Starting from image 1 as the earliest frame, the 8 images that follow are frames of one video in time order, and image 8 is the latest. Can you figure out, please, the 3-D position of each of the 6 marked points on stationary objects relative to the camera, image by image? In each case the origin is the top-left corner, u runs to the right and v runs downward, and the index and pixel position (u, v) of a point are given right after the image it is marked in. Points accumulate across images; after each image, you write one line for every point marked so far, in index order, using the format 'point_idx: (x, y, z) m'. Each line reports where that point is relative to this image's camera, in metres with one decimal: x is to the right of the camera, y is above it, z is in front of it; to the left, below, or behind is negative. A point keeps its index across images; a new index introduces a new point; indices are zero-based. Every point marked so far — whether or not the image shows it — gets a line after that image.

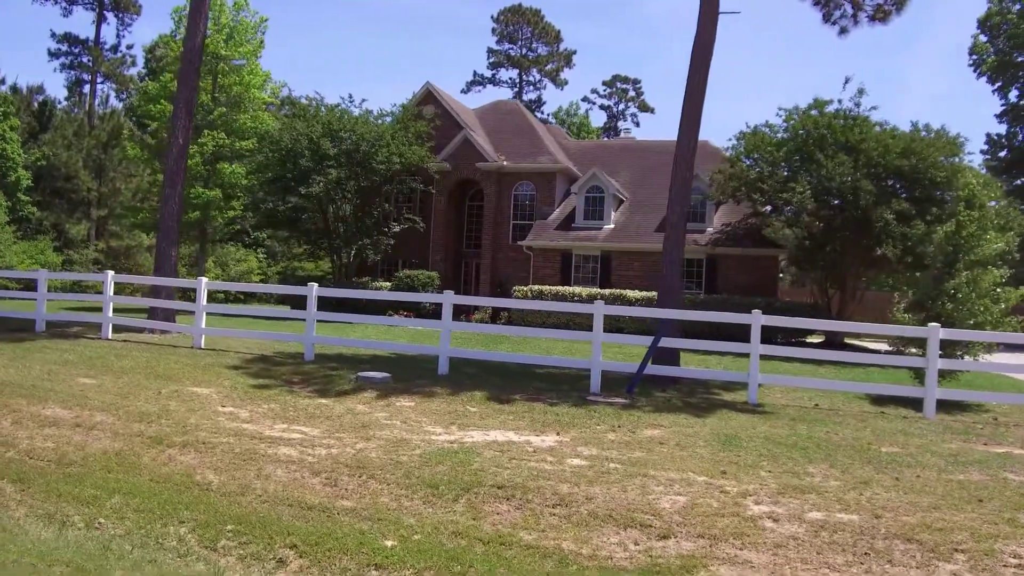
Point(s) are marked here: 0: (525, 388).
0: (+0.2, -1.7, +11.6) m
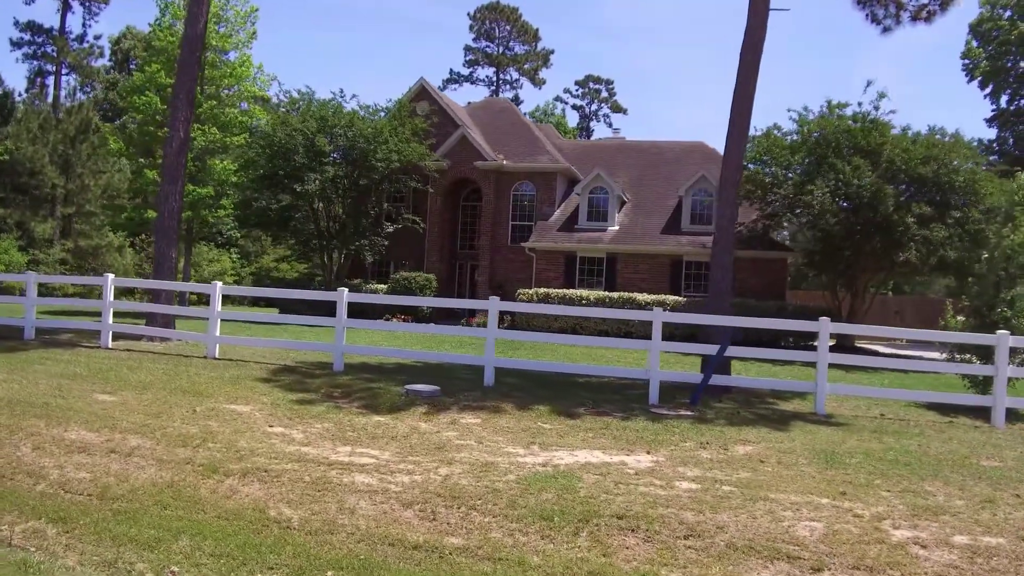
0: (+1.1, -1.8, +11.0) m
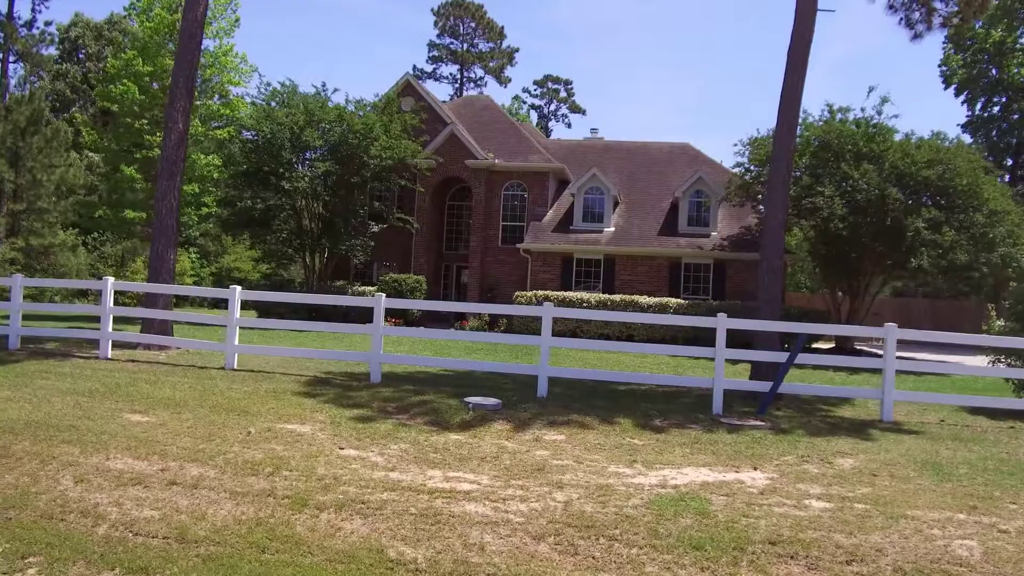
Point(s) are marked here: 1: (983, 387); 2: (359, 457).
0: (+2.1, -1.9, +10.5) m
1: (+10.1, -2.1, +14.8) m
2: (-1.7, -1.9, +7.9) m
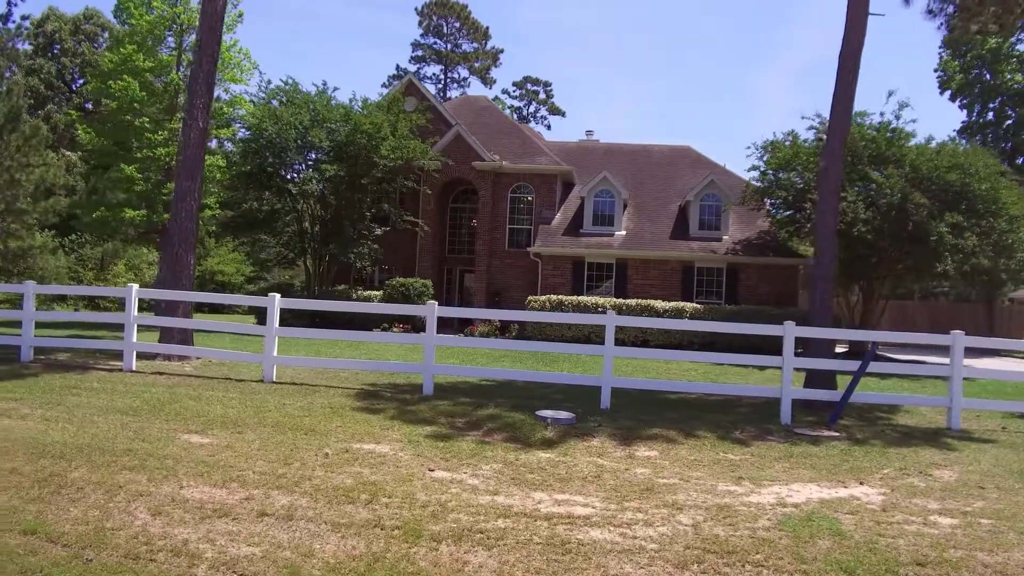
0: (+3.0, -2.0, +10.2) m
1: (+10.8, -2.2, +15.0) m
2: (-0.6, -2.1, +7.4) m
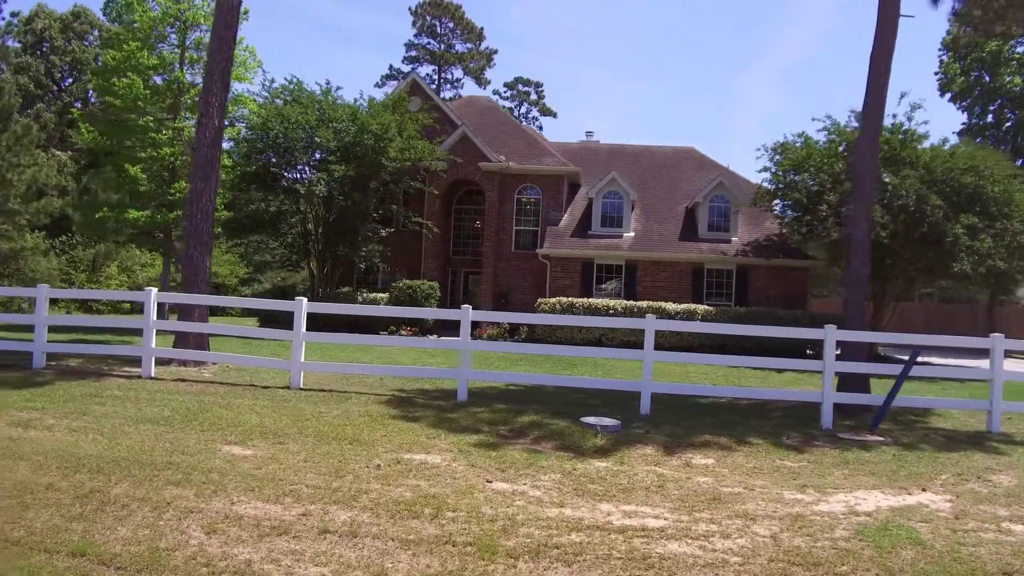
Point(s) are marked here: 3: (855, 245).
0: (+3.6, -2.0, +10.0) m
1: (+11.3, -2.3, +15.0) m
2: (+0.1, -2.1, +7.1) m
3: (+5.9, +0.7, +11.8) m
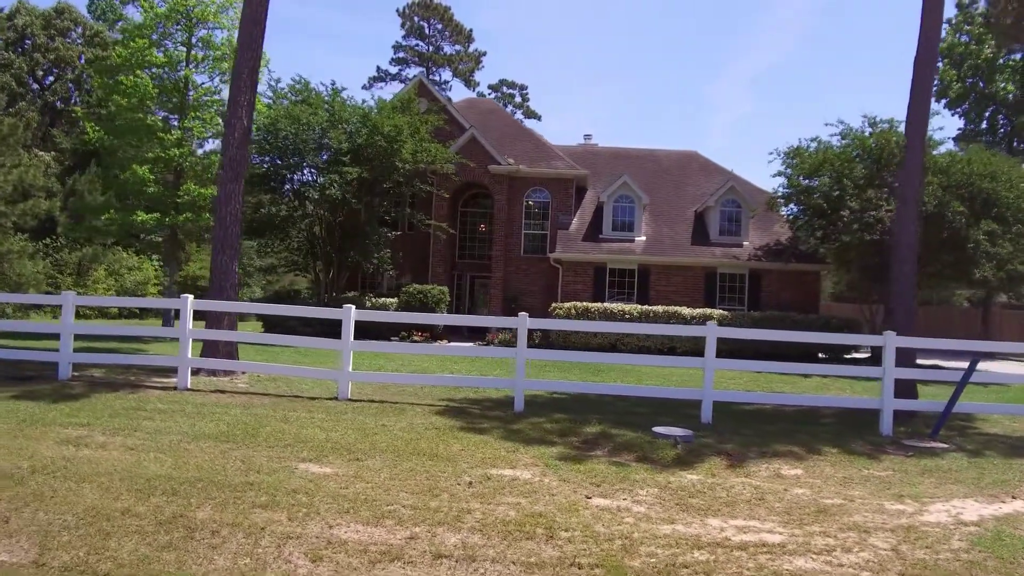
0: (+4.5, -2.1, +9.9) m
1: (+11.9, -2.3, +15.3) m
2: (+1.1, -2.2, +6.9) m
3: (+6.7, +0.7, +11.9) m
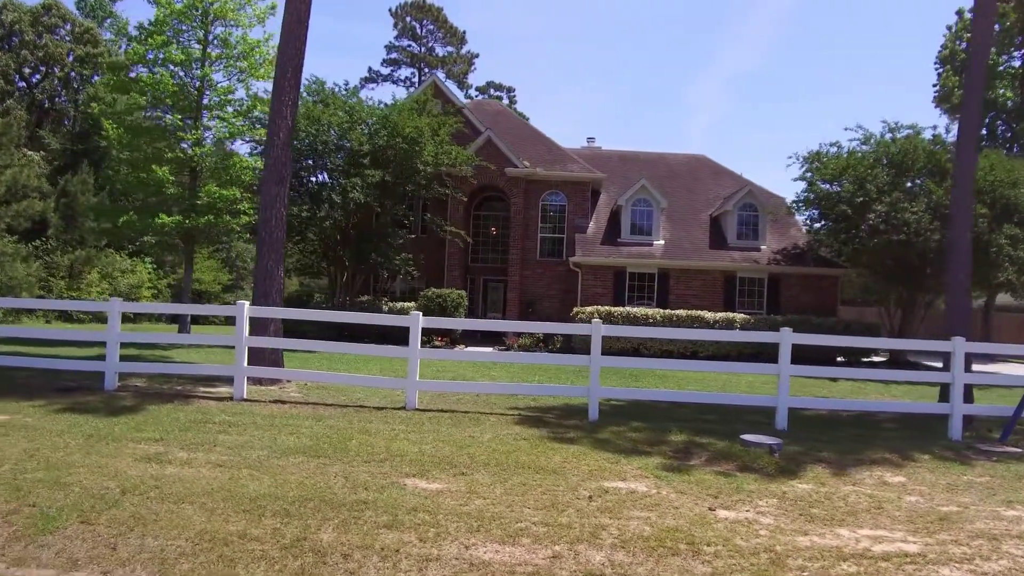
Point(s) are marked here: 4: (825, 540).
0: (+5.6, -2.2, +10.0) m
1: (+12.8, -2.4, +15.6) m
2: (+2.3, -2.3, +6.7) m
3: (+7.7, +0.6, +12.0) m
4: (+2.9, -2.4, +6.5) m
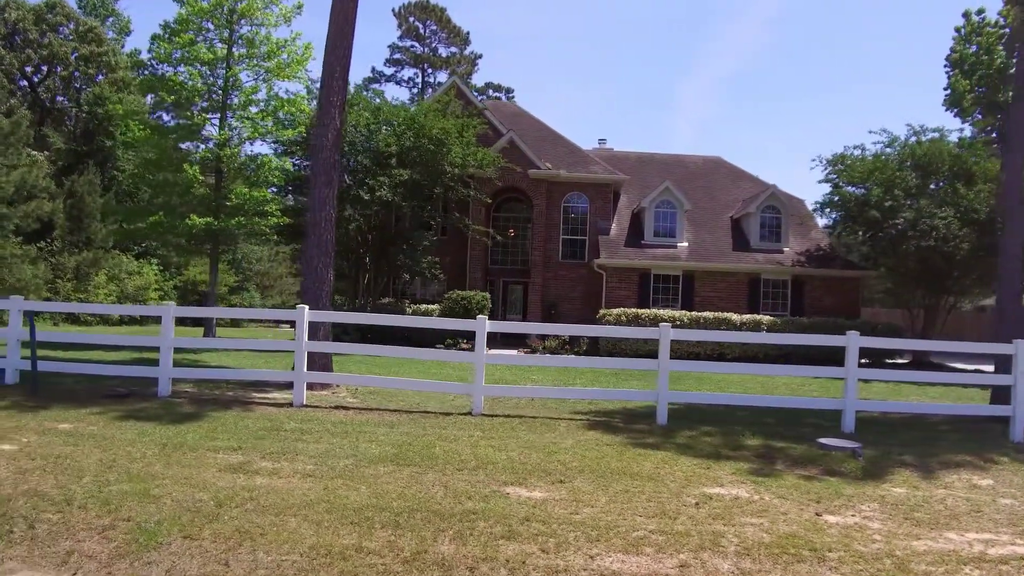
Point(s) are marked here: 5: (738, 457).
0: (+6.6, -2.2, +10.0) m
1: (+13.6, -2.4, +15.8) m
2: (+3.4, -2.3, +6.7) m
3: (+8.6, +0.5, +12.1) m
4: (+4.0, -2.4, +6.4) m
5: (+2.8, -2.1, +8.5) m
